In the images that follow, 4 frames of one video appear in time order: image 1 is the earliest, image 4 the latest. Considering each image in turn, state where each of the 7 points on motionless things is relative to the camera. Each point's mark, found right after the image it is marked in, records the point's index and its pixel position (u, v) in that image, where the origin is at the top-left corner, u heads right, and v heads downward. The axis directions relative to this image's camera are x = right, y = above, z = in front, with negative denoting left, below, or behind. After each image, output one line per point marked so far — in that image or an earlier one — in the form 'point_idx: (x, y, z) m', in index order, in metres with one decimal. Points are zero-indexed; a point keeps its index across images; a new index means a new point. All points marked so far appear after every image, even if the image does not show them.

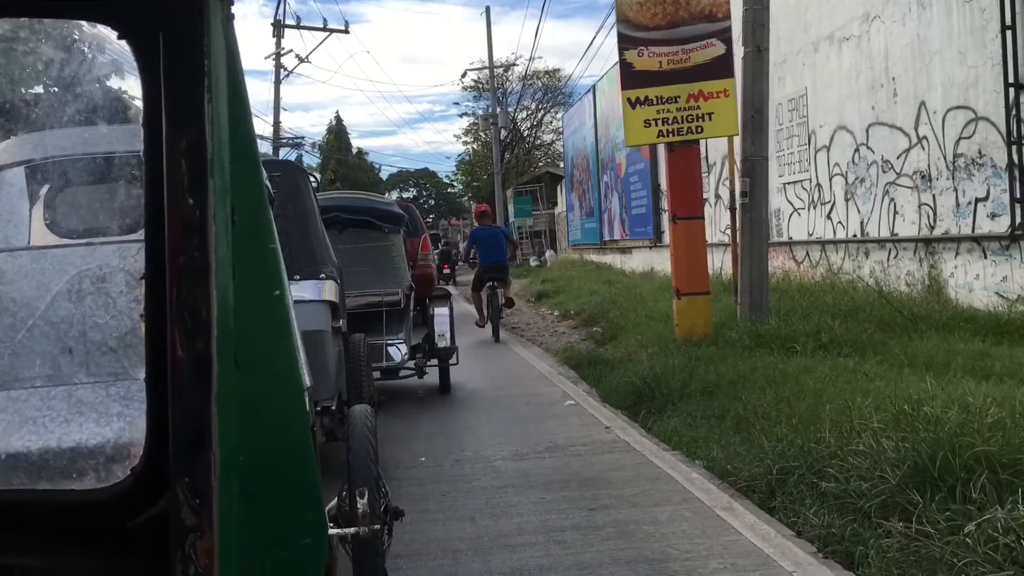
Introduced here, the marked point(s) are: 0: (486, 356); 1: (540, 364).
0: (-0.3, -0.8, +12.7) m
1: (+0.3, -0.9, +11.3) m
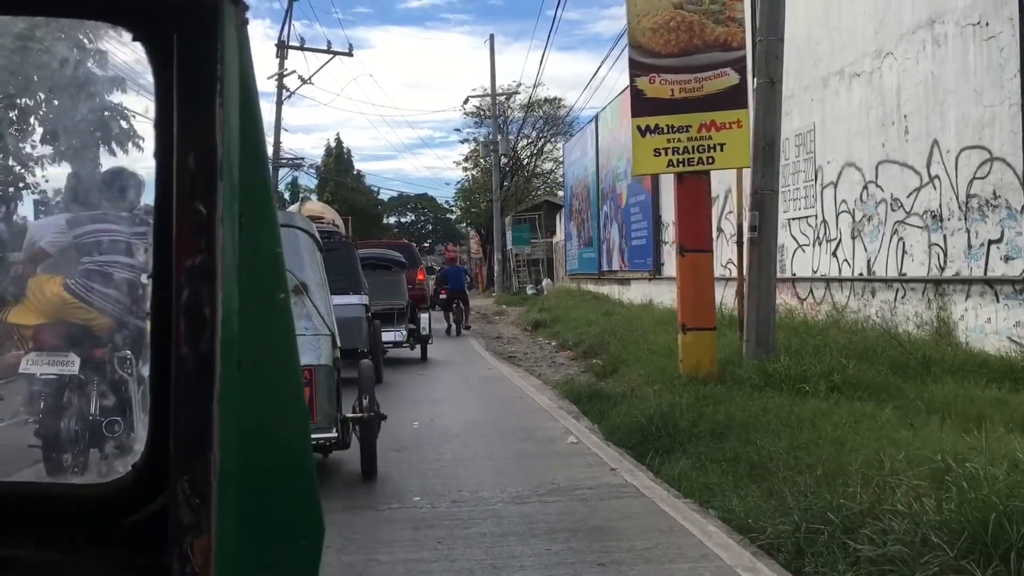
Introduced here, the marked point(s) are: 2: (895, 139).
0: (-0.3, -1.2, +12.3) m
1: (+0.3, -1.2, +10.9) m
2: (+5.5, +2.1, +13.9) m
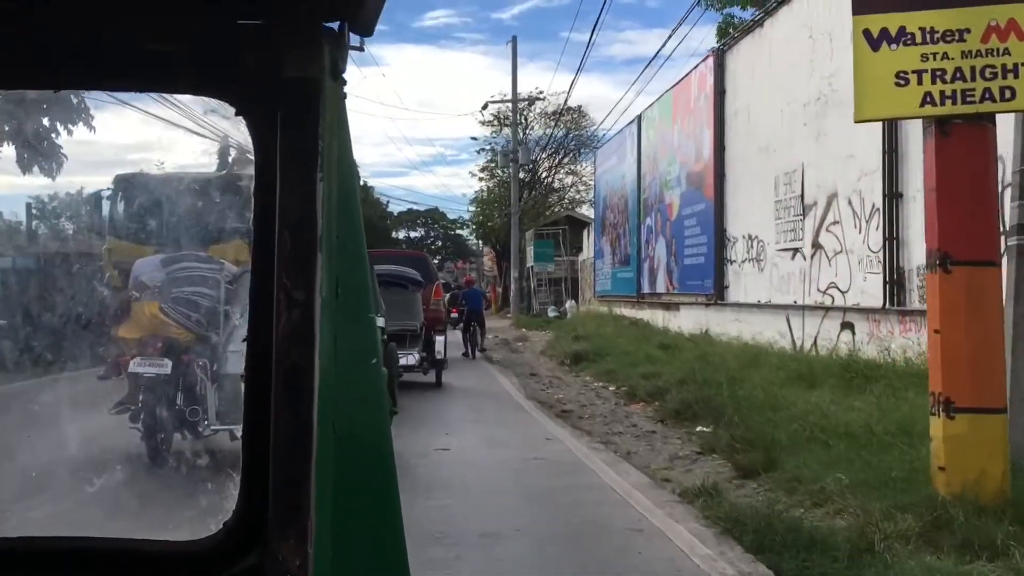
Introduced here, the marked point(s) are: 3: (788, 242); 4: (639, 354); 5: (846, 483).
0: (+0.3, -1.4, +7.7) m
1: (+0.9, -1.4, +6.3) m
2: (+6.2, +1.7, +9.3) m
3: (+5.4, +0.9, +19.0) m
4: (+2.4, -1.2, +18.2) m
5: (+2.1, -1.2, +6.3) m
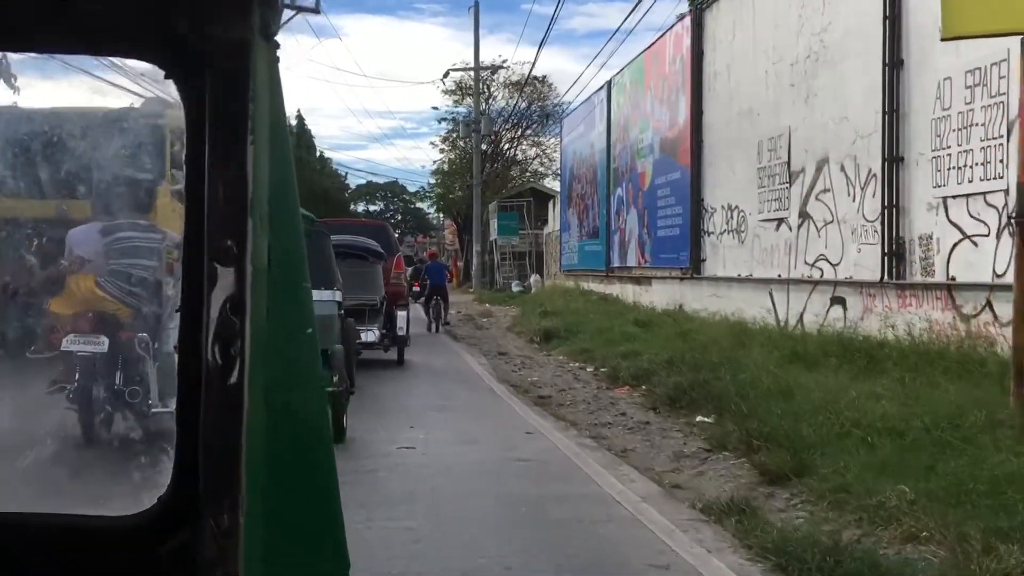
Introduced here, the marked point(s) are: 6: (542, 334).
0: (+0.1, -1.2, +6.5) m
1: (+0.8, -1.3, +5.1) m
2: (+6.0, +2.0, +8.2) m
3: (+4.8, +1.4, +17.9) m
4: (+1.8, -0.8, +17.0) m
5: (+2.0, -1.0, +5.2) m
6: (+0.6, -0.9, +19.4) m
